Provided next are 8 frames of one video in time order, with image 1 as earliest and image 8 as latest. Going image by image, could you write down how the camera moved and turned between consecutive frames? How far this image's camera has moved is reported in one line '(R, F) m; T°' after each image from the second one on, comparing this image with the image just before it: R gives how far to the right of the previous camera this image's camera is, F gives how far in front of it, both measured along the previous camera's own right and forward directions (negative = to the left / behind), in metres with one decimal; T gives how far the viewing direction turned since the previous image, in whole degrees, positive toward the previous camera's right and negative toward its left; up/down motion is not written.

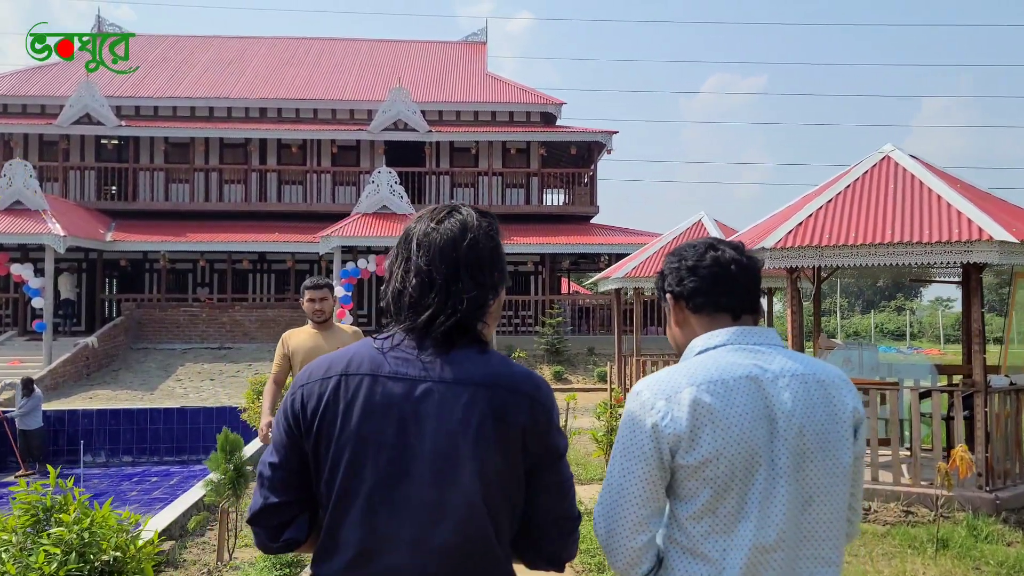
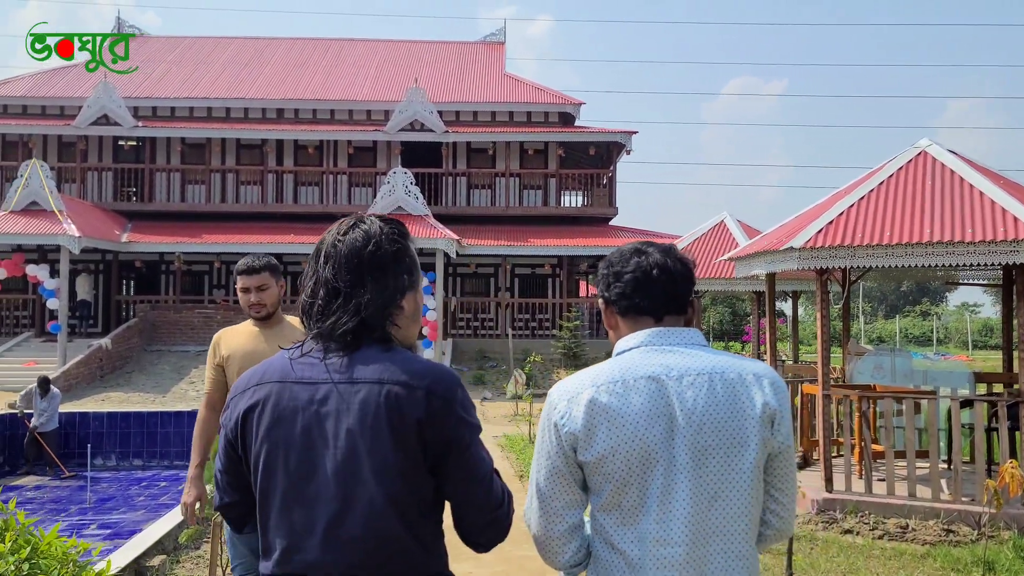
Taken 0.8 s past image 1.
(0.0, +0.3) m; -1°
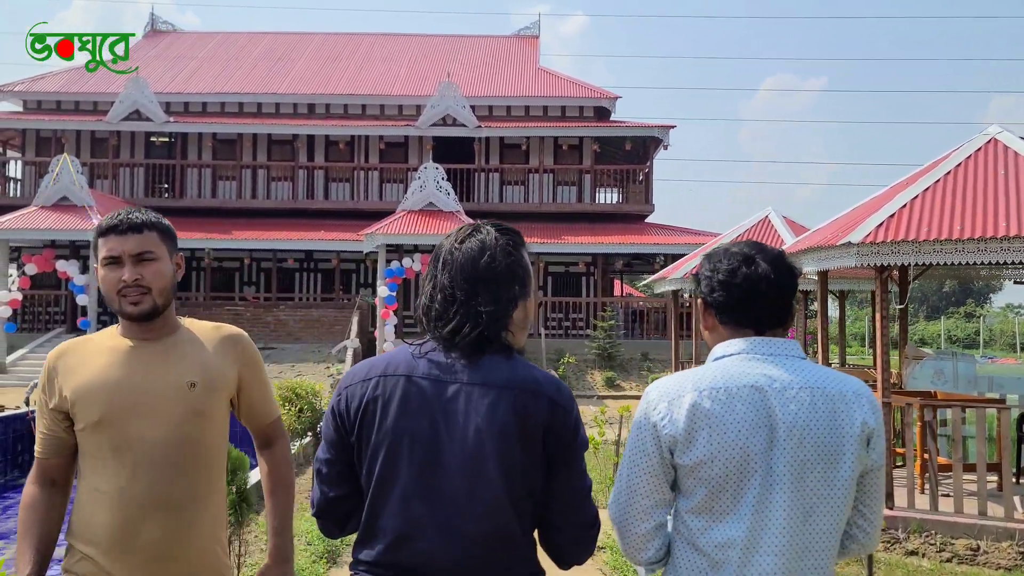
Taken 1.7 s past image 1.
(0.0, +0.4) m; -2°
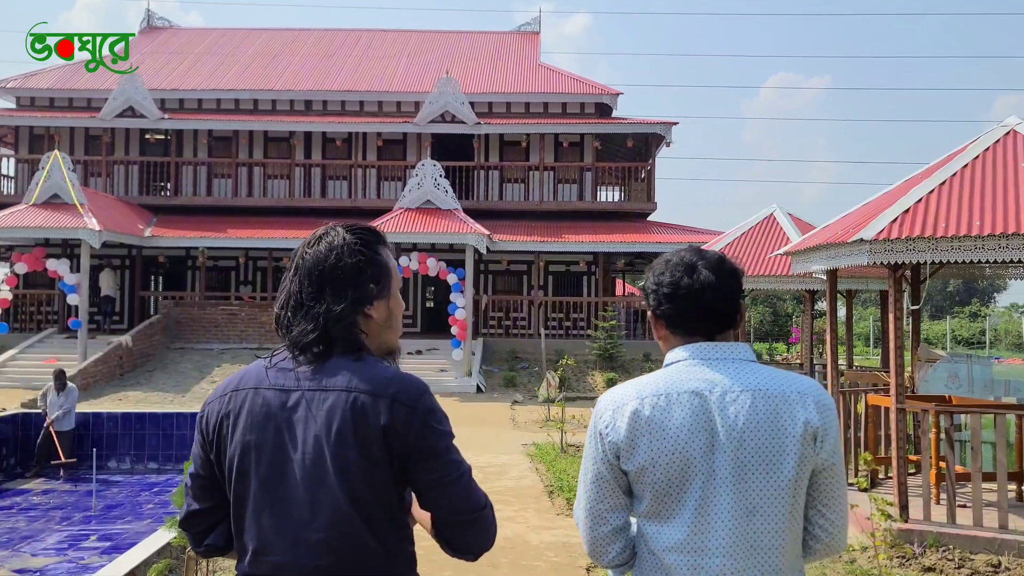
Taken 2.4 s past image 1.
(+0.1, +0.3) m; 0°
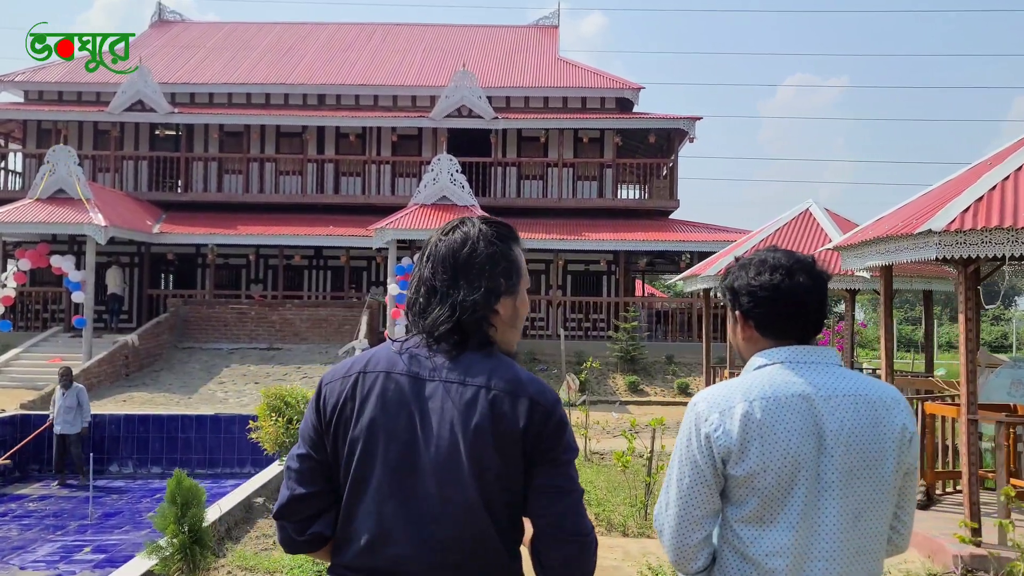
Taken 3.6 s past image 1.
(-0.1, +0.6) m; -1°
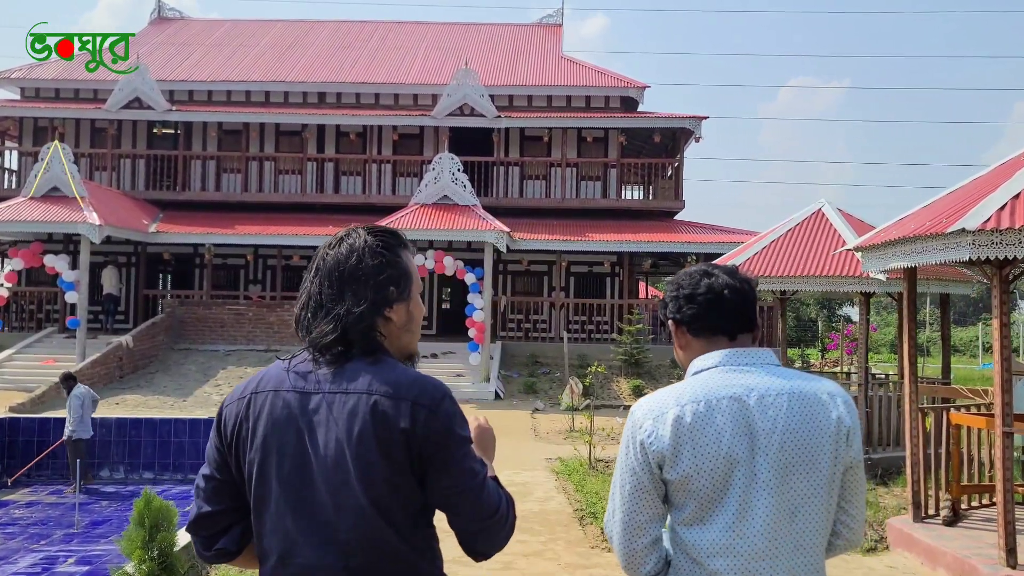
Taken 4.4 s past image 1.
(0.0, +0.3) m; 0°
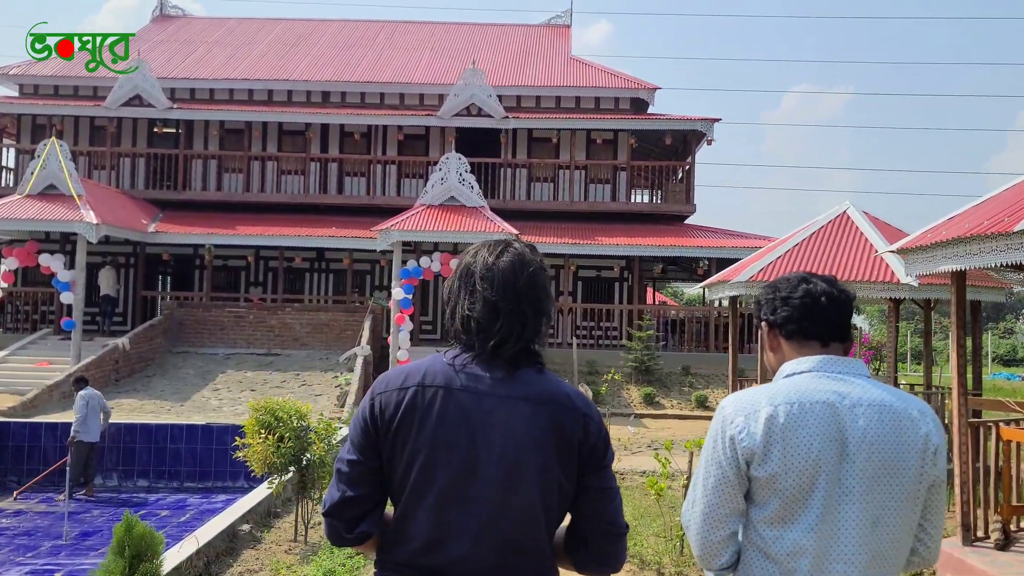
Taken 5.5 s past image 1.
(-0.1, +0.4) m; 0°
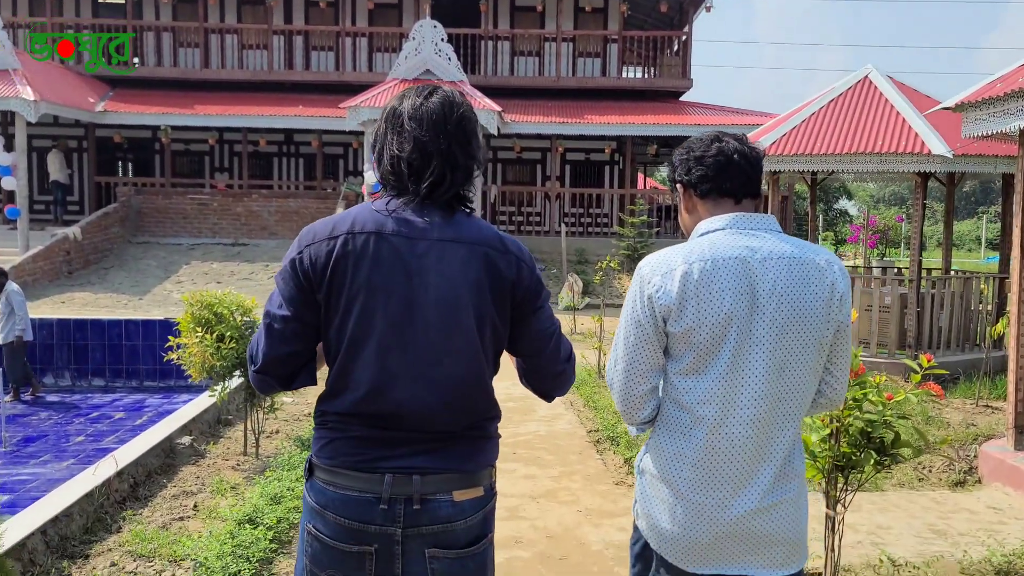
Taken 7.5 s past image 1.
(0.0, +0.9) m; +1°
